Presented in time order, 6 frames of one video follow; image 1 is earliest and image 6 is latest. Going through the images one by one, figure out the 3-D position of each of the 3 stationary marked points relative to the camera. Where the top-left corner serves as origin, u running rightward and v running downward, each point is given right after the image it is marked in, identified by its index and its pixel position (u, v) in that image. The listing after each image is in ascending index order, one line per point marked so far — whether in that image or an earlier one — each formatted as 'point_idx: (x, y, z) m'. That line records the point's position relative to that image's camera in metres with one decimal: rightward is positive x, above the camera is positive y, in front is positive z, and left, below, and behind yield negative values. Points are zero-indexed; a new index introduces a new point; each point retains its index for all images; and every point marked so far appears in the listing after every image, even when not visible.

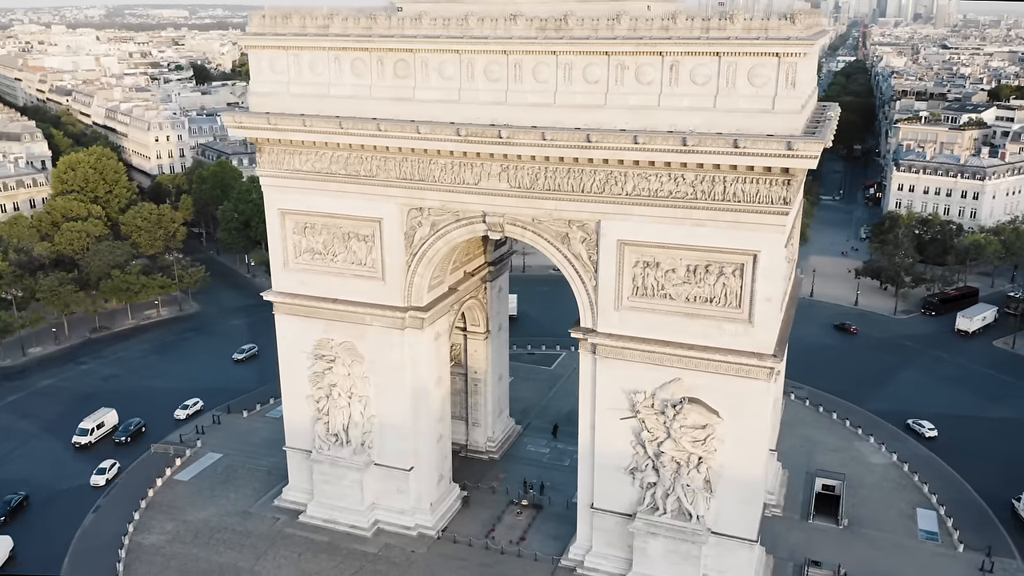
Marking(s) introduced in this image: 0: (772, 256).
0: (+6.1, +0.8, +19.0) m
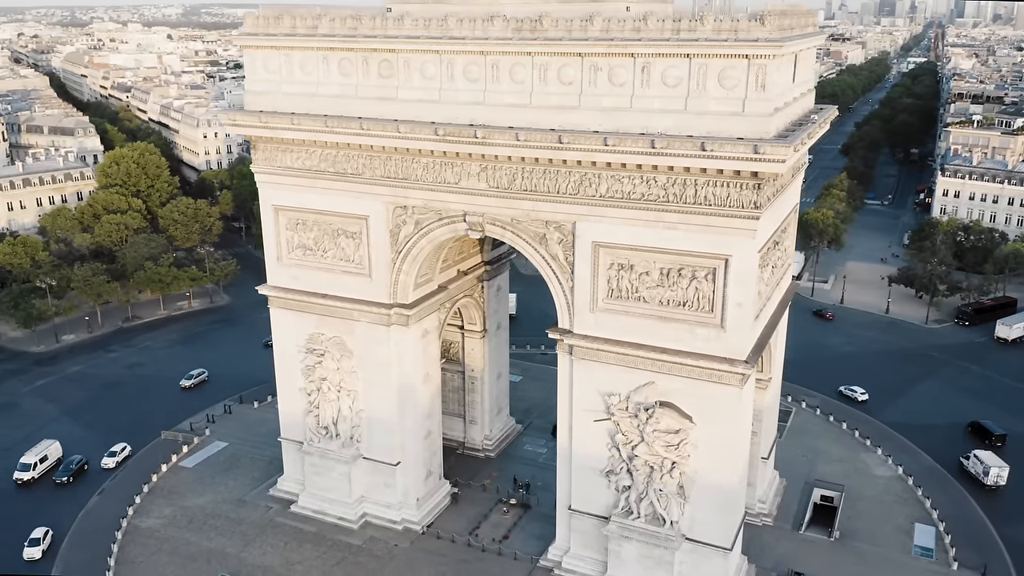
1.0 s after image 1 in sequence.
0: (+5.4, +0.6, +18.7) m
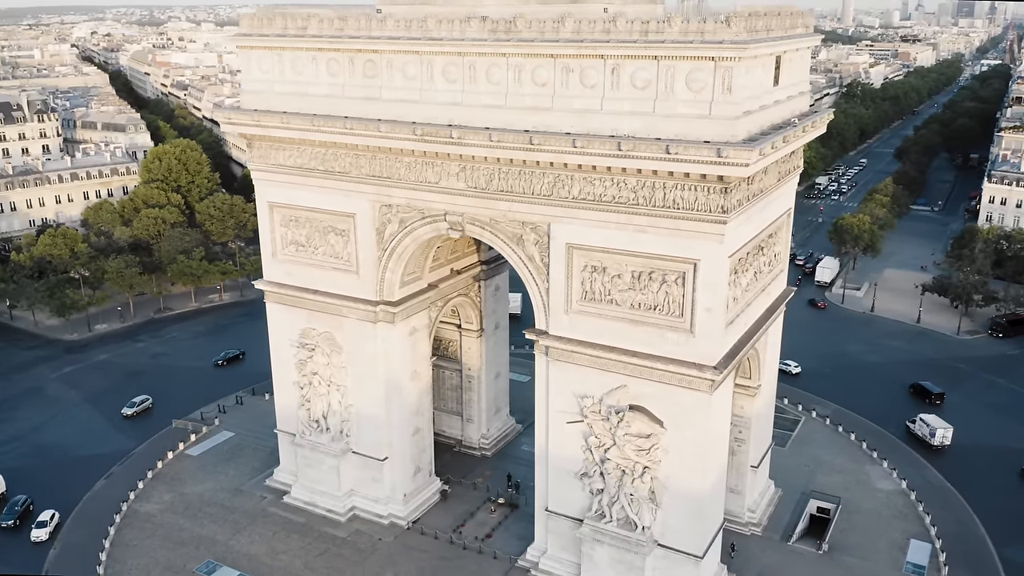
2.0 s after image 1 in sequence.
0: (+4.6, +0.5, +18.5) m
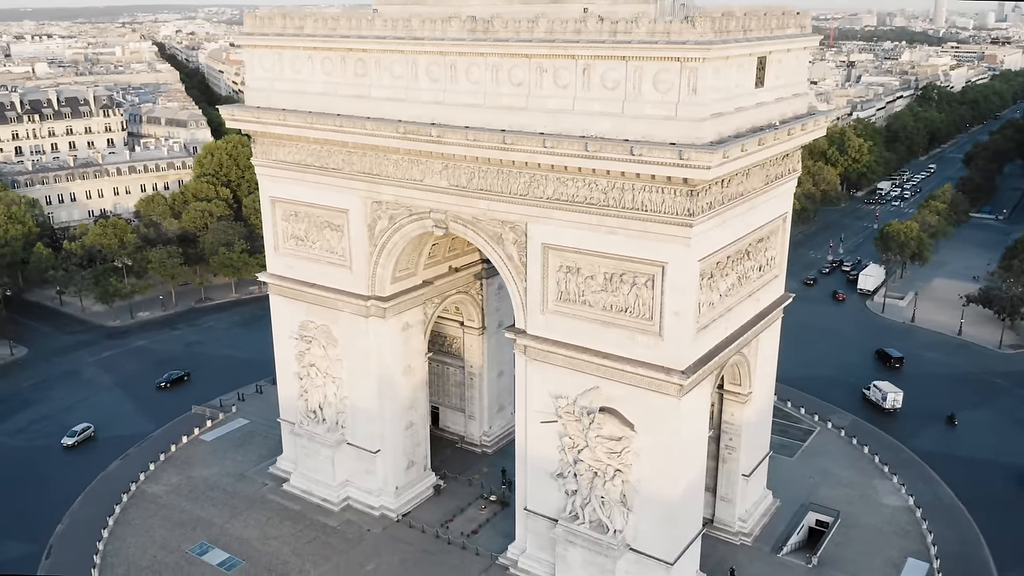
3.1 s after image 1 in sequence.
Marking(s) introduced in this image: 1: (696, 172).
0: (+3.8, +0.4, +18.3) m
1: (+3.9, +2.4, +16.9) m
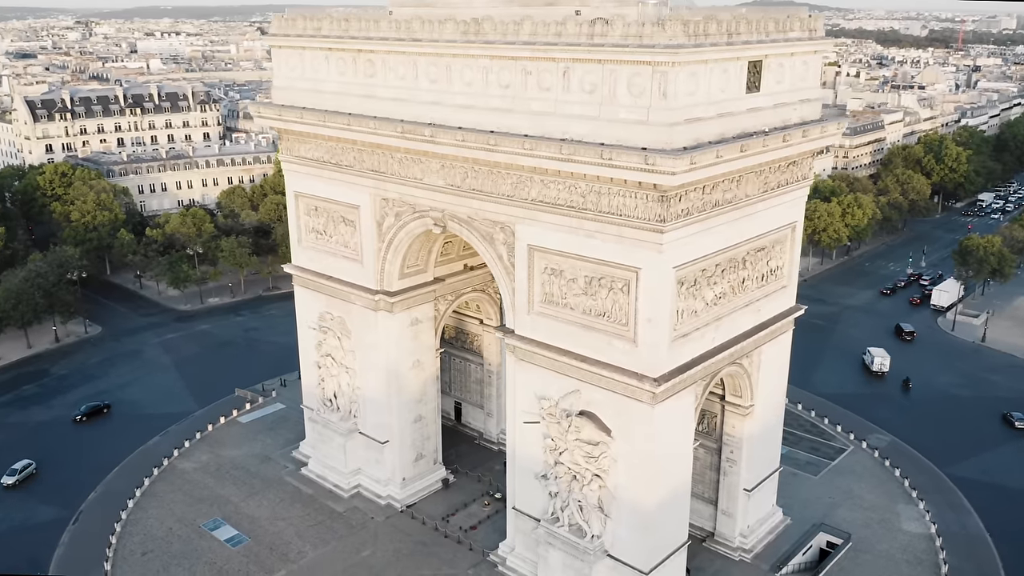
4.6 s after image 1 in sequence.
0: (+3.1, +0.3, +18.1) m
1: (+3.1, +2.3, +16.7) m
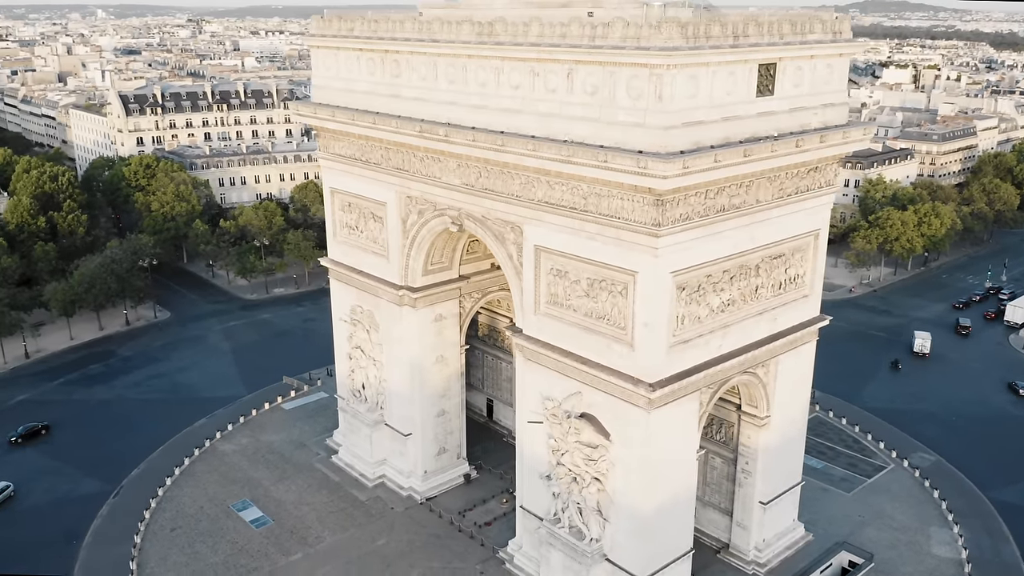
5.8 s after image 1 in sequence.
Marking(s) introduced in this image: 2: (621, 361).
0: (+3.0, +0.2, +17.9) m
1: (+3.0, +2.2, +16.5) m
2: (+2.6, -1.8, +19.1) m
